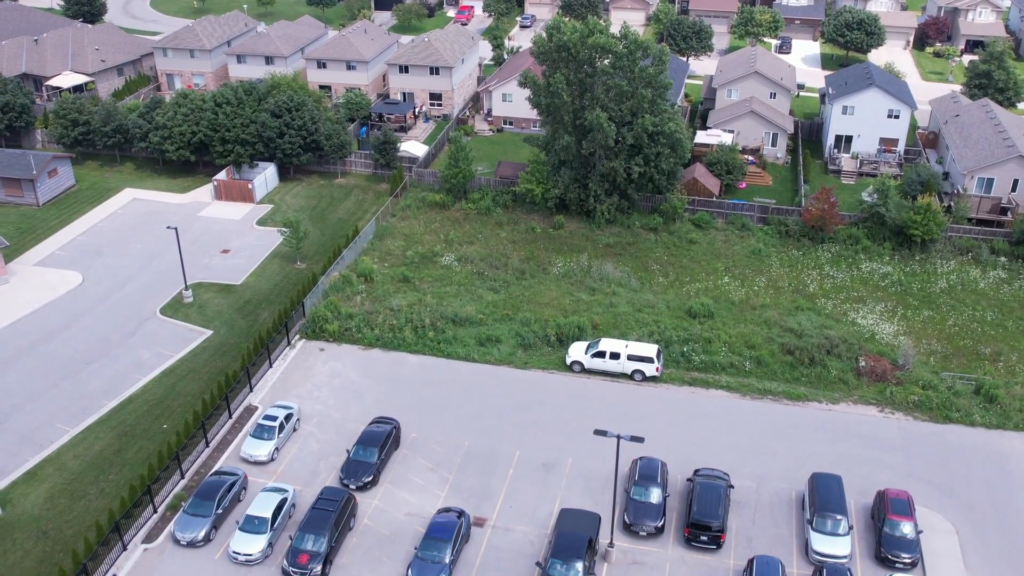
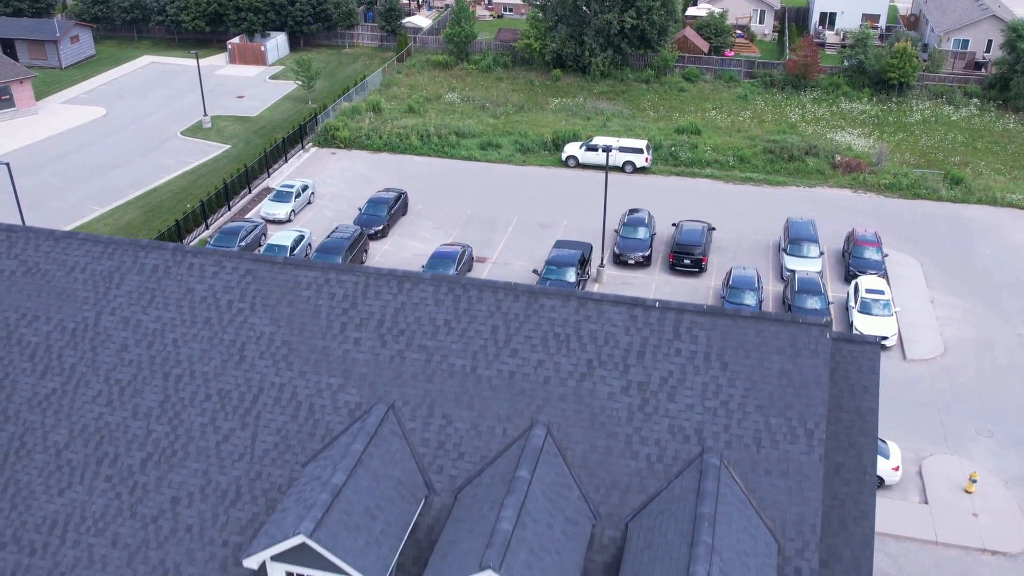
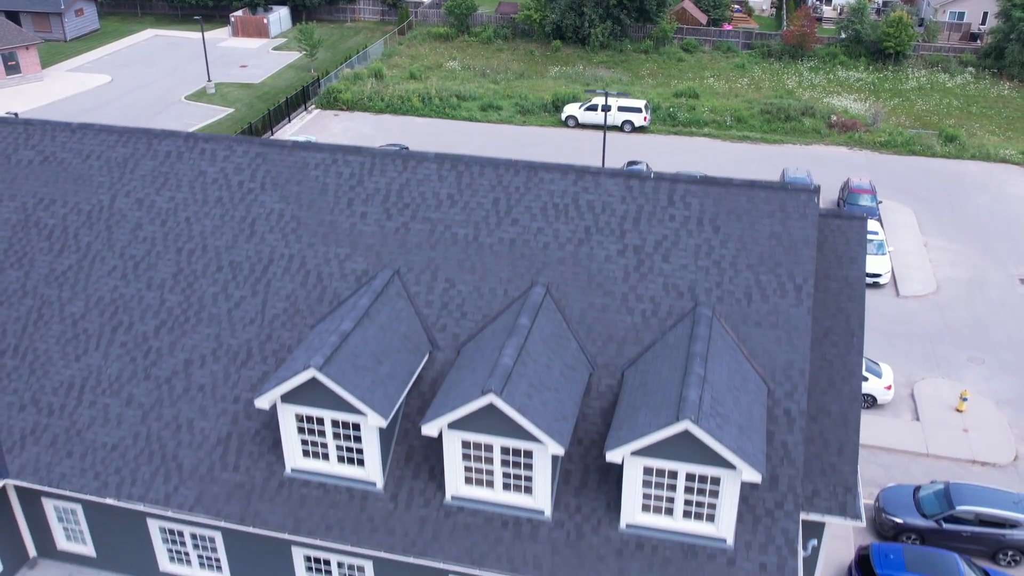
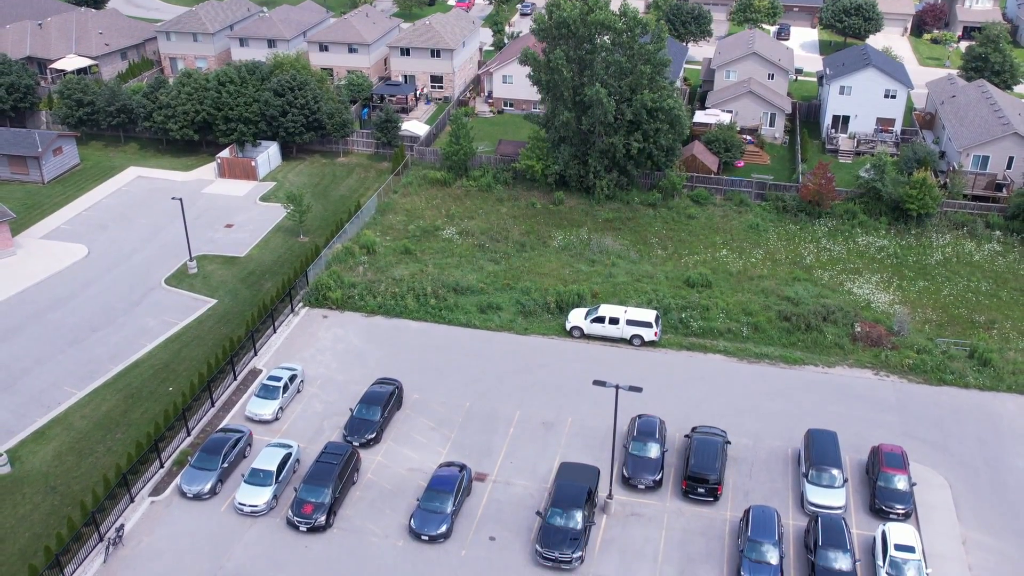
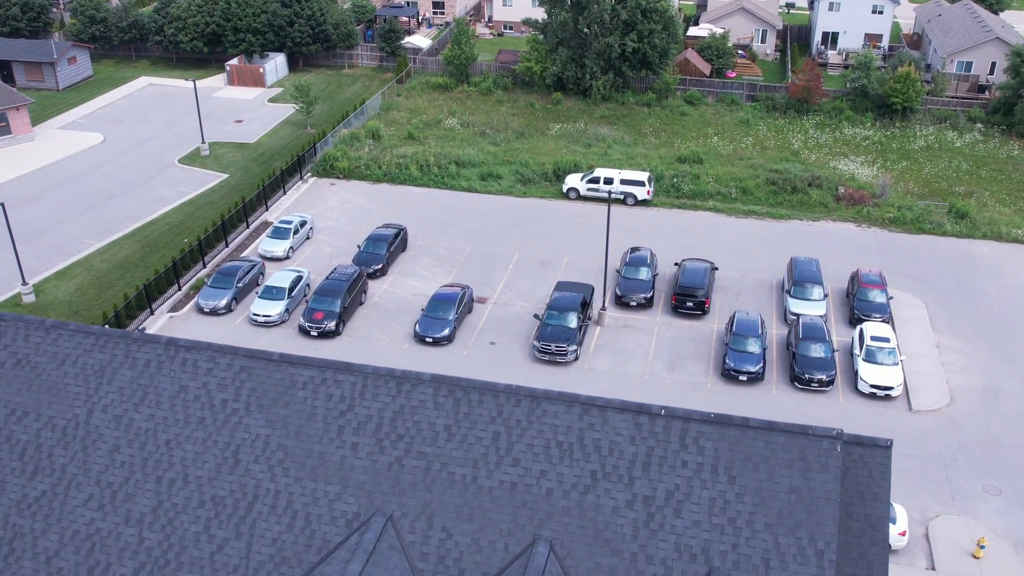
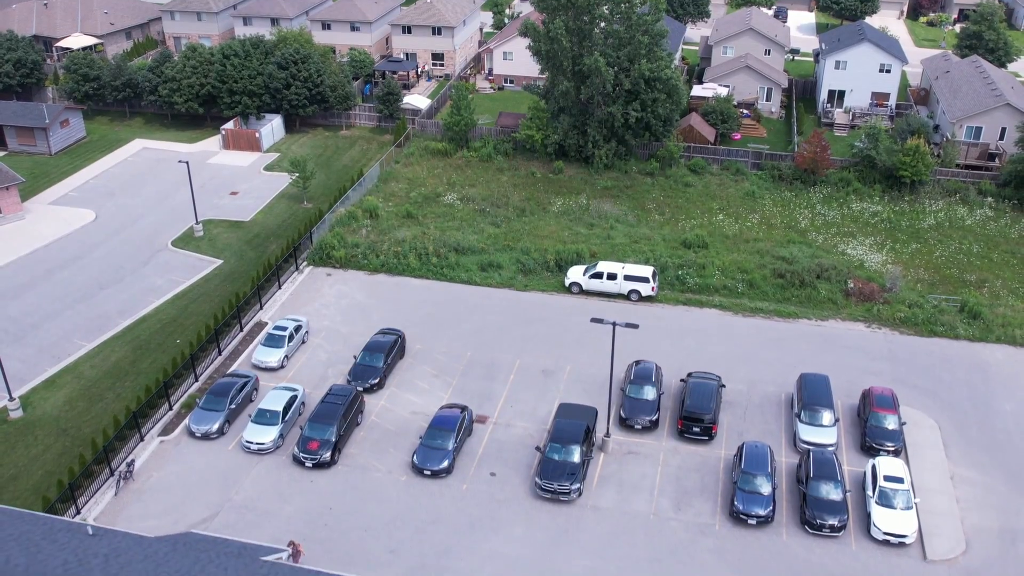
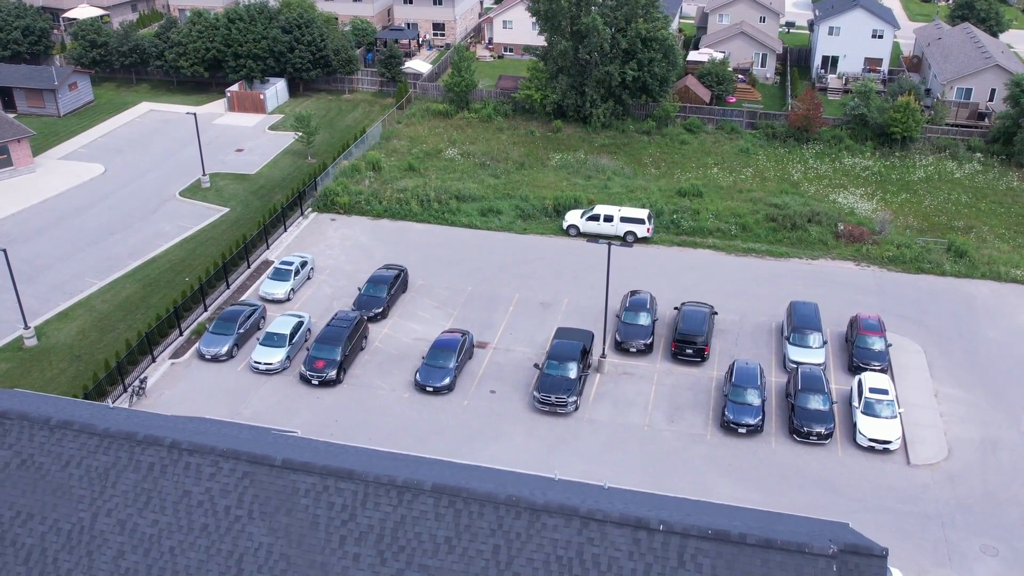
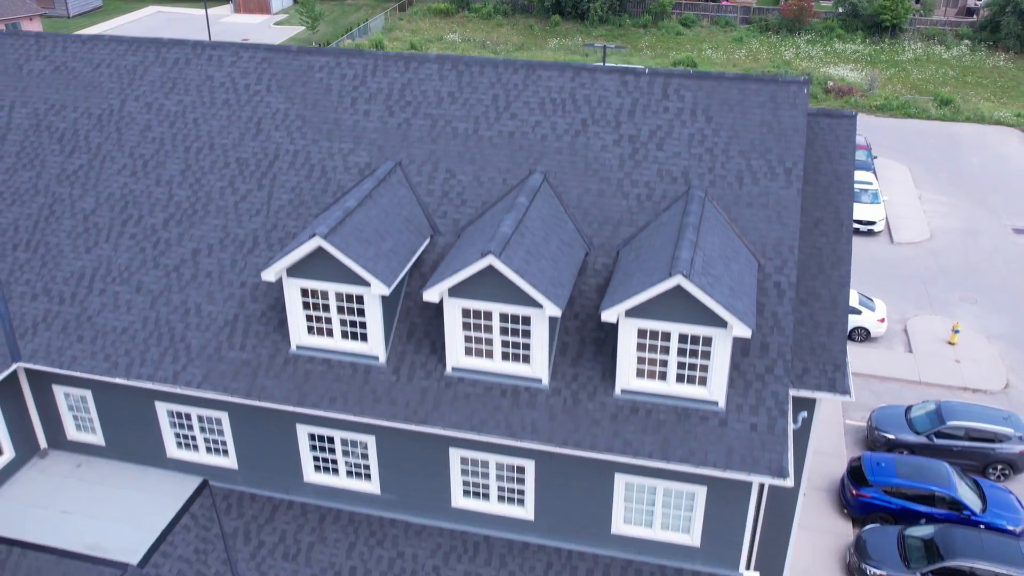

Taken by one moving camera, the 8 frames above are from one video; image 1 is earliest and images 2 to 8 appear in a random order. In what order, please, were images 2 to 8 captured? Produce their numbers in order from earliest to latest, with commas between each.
4, 6, 7, 5, 2, 3, 8
